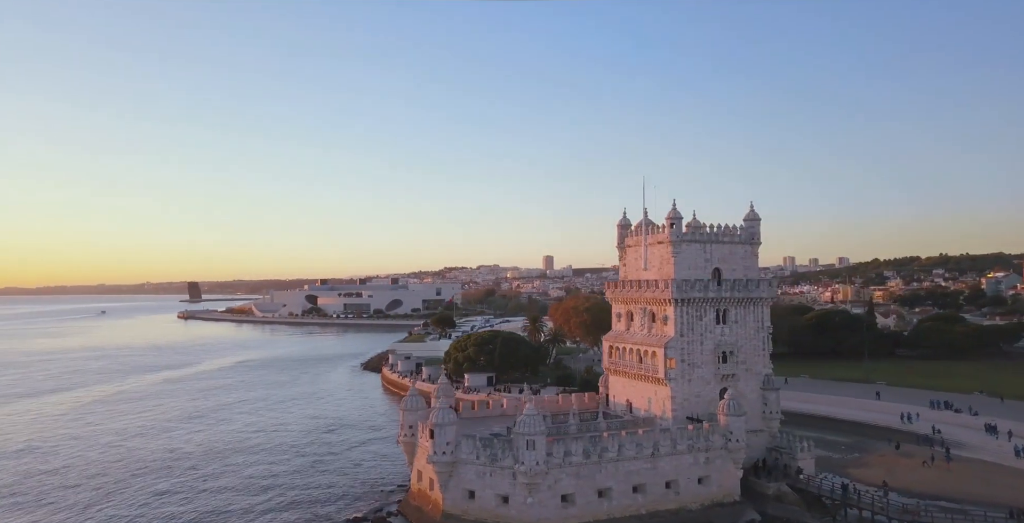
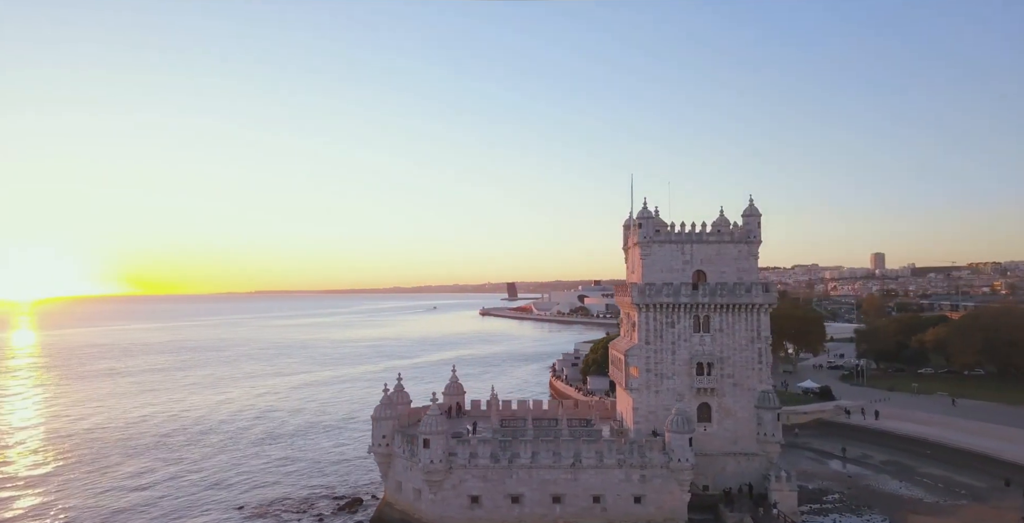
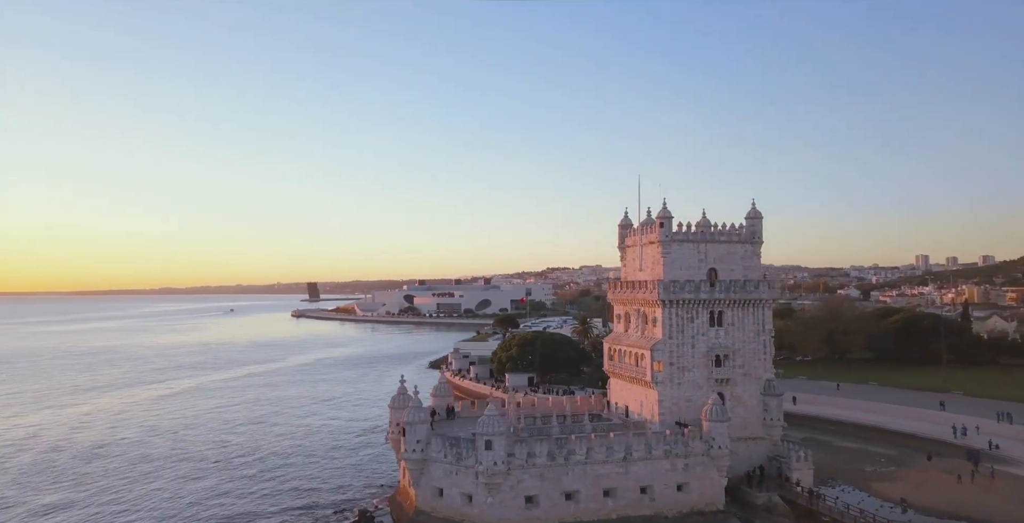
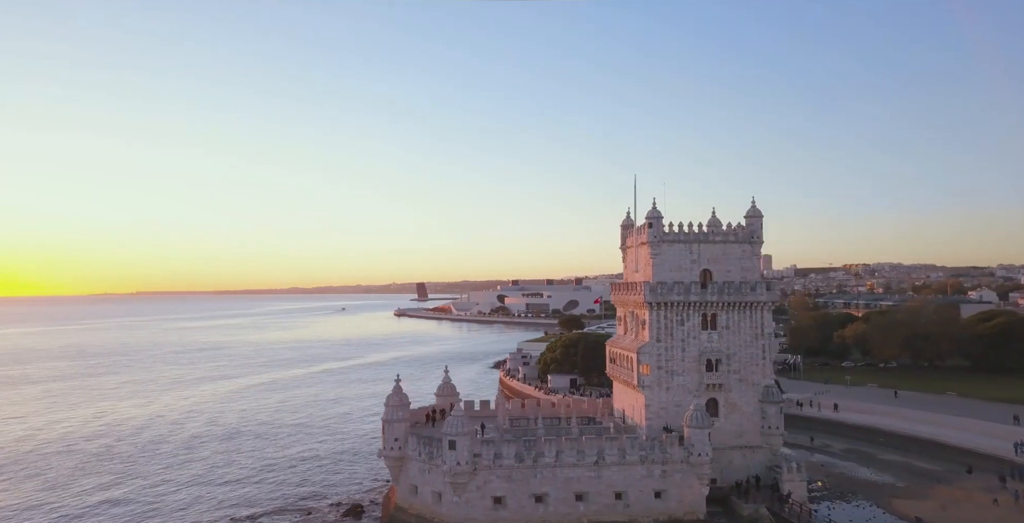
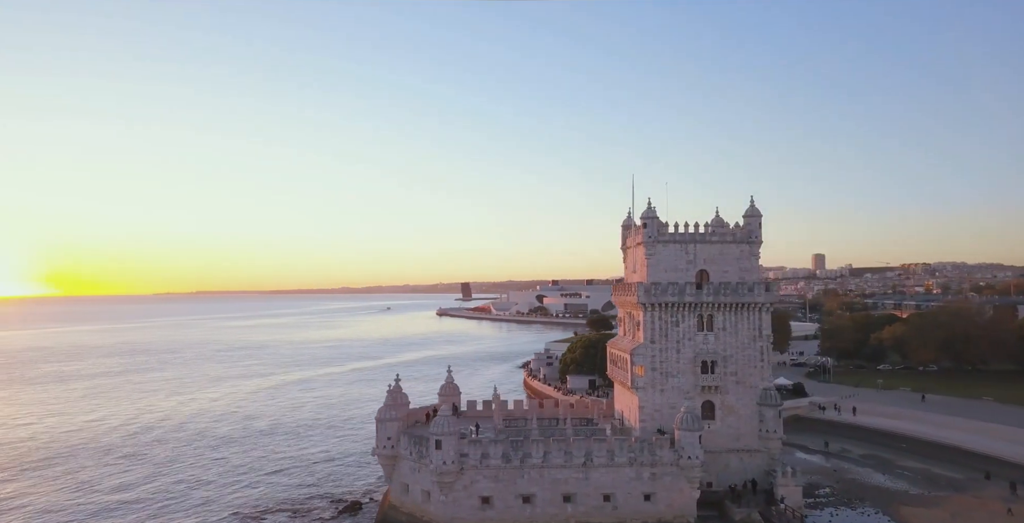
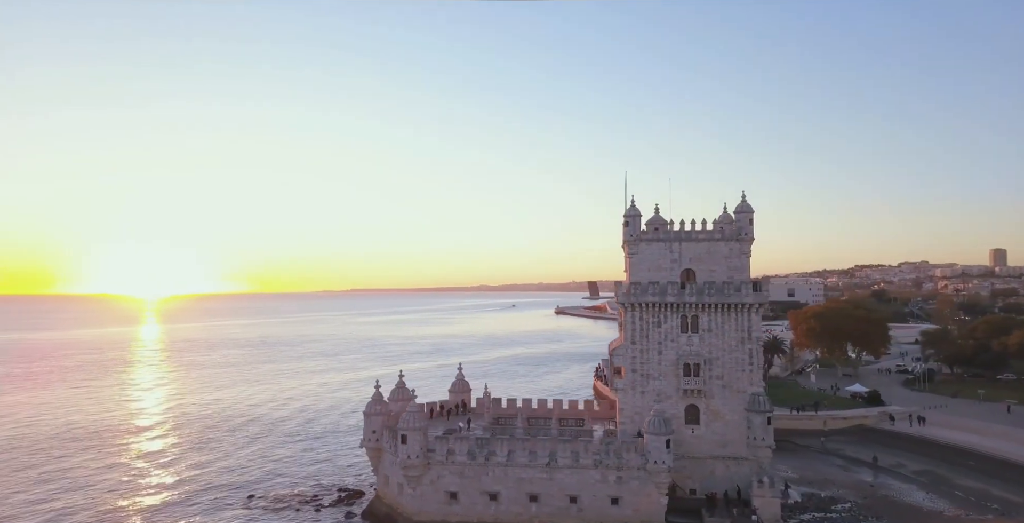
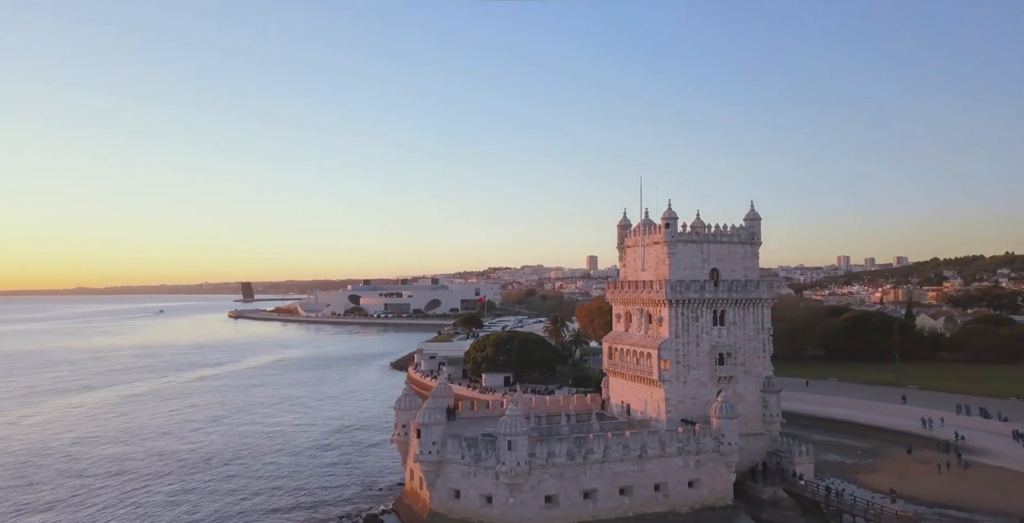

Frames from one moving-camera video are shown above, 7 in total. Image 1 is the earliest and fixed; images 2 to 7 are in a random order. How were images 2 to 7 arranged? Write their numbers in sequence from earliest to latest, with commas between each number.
7, 3, 4, 5, 2, 6
